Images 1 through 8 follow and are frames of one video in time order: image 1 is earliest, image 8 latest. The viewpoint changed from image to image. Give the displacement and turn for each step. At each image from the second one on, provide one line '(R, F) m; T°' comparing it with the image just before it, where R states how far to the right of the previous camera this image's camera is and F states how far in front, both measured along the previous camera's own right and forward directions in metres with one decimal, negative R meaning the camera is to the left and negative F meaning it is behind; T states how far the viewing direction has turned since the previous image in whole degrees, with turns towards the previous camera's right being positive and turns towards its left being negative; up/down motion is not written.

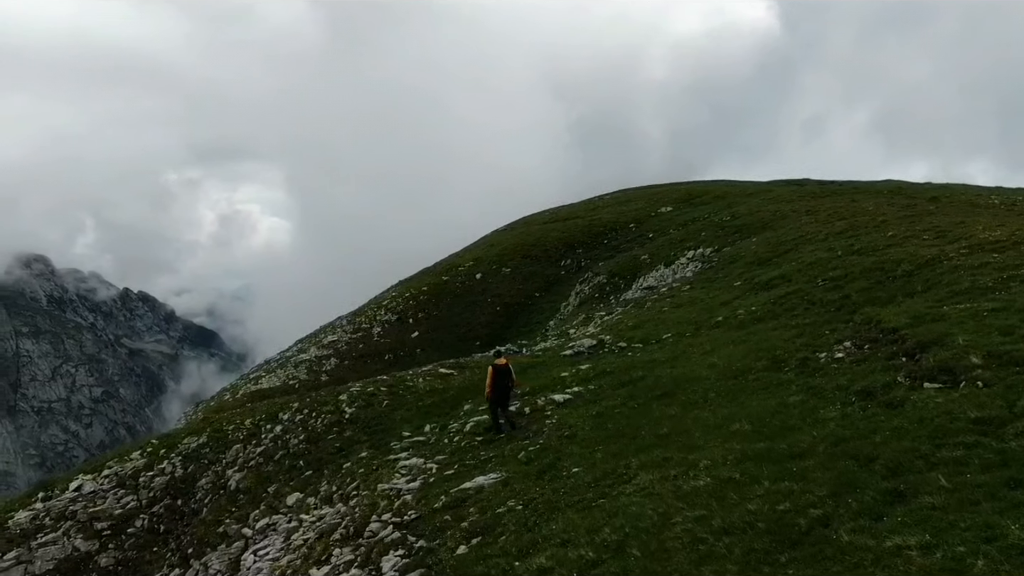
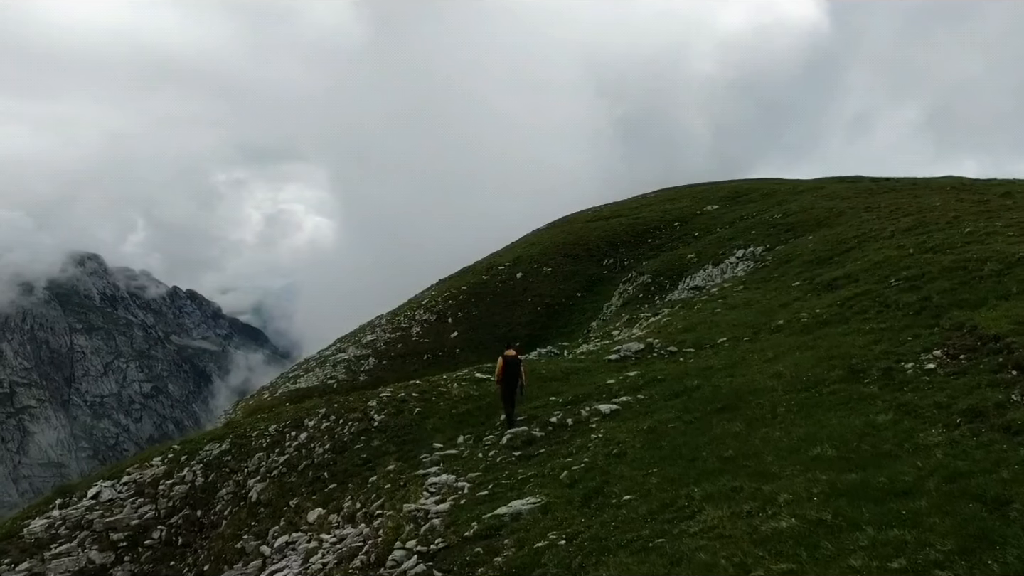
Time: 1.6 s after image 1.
(0.0, +2.4) m; -3°
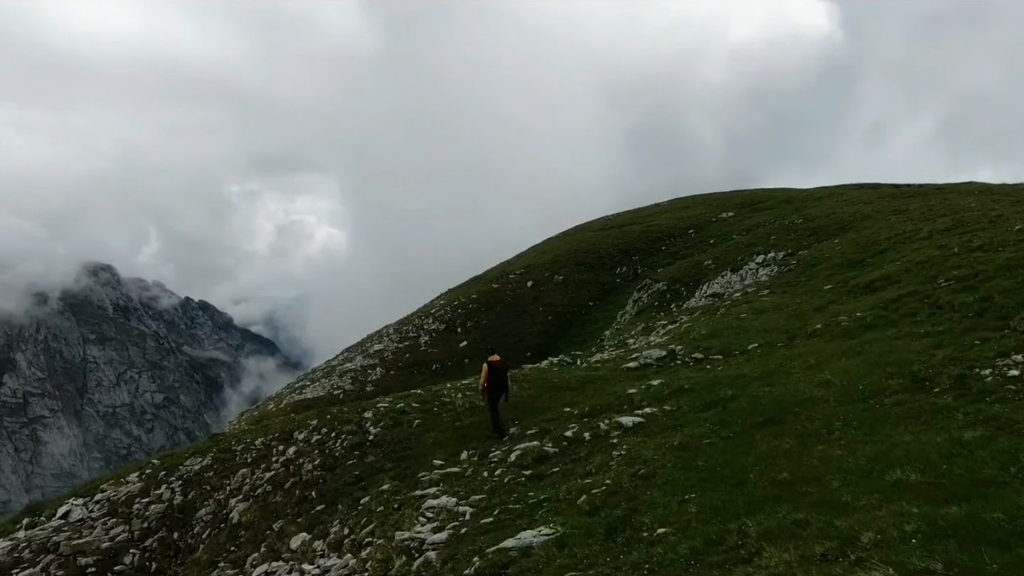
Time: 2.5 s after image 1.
(0.0, +2.8) m; -1°
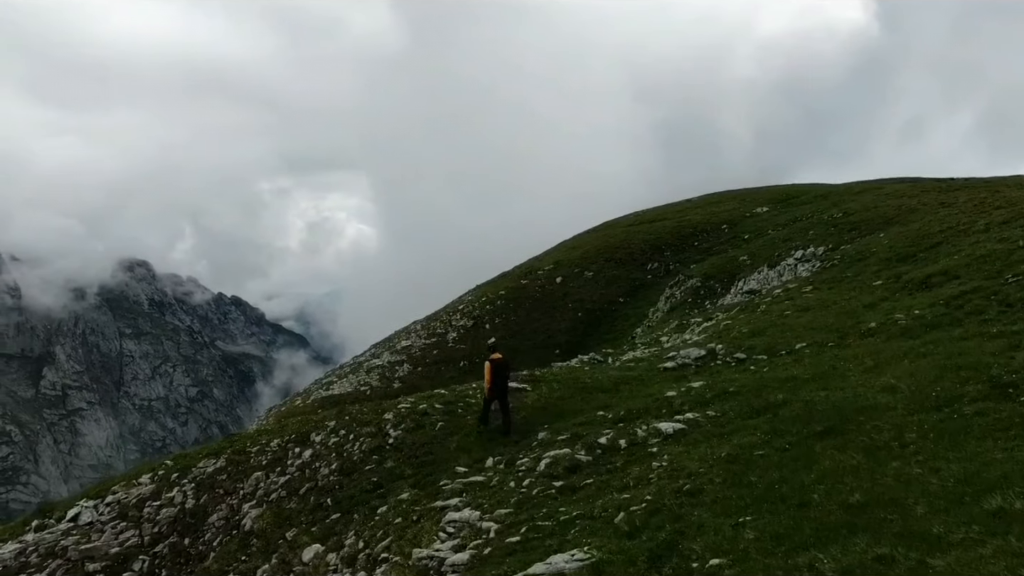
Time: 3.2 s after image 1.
(0.0, +1.7) m; -2°
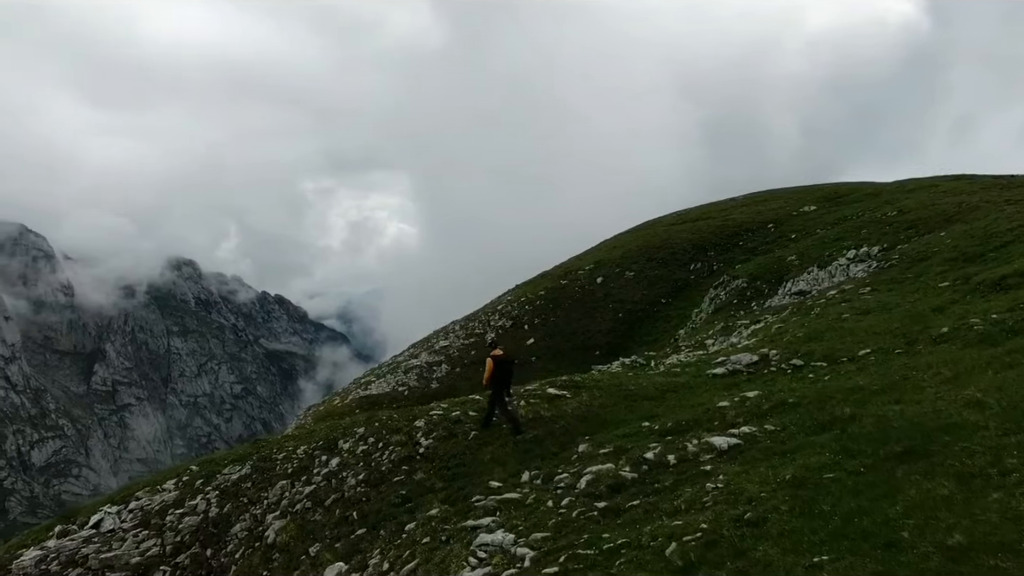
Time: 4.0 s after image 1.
(0.0, +1.6) m; -3°
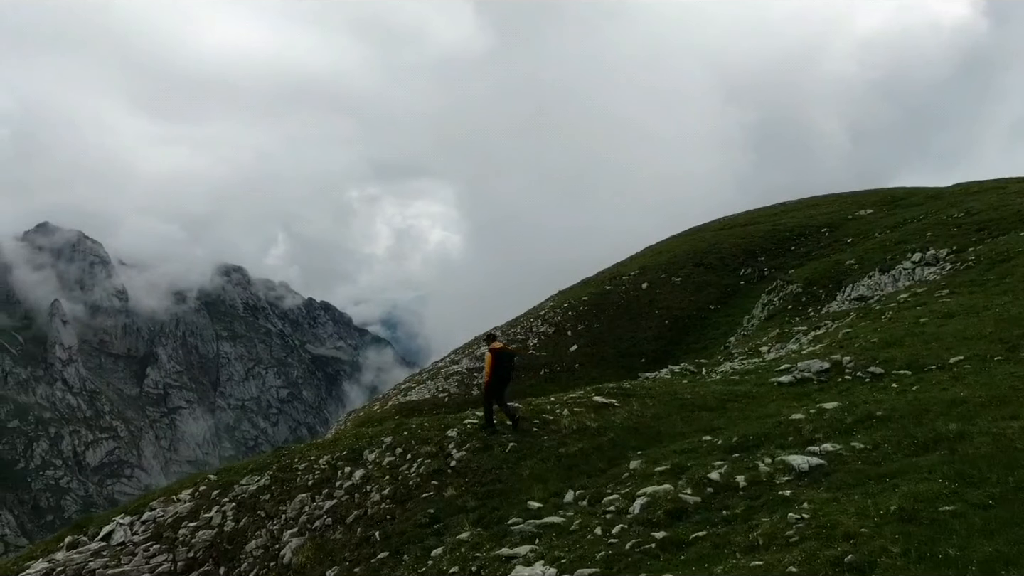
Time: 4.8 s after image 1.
(0.0, +2.4) m; -3°
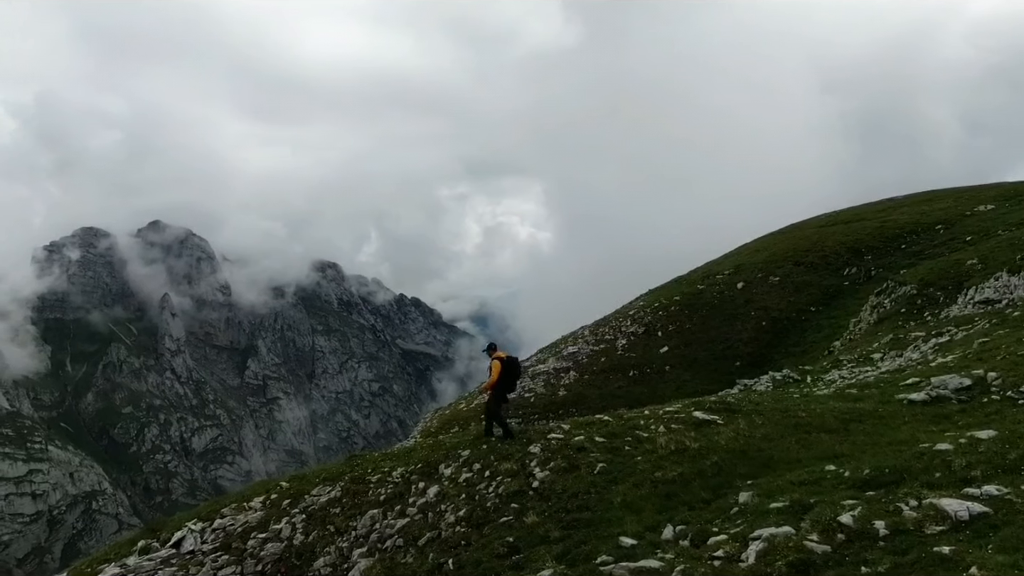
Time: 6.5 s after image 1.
(-0.1, +2.1) m; -6°
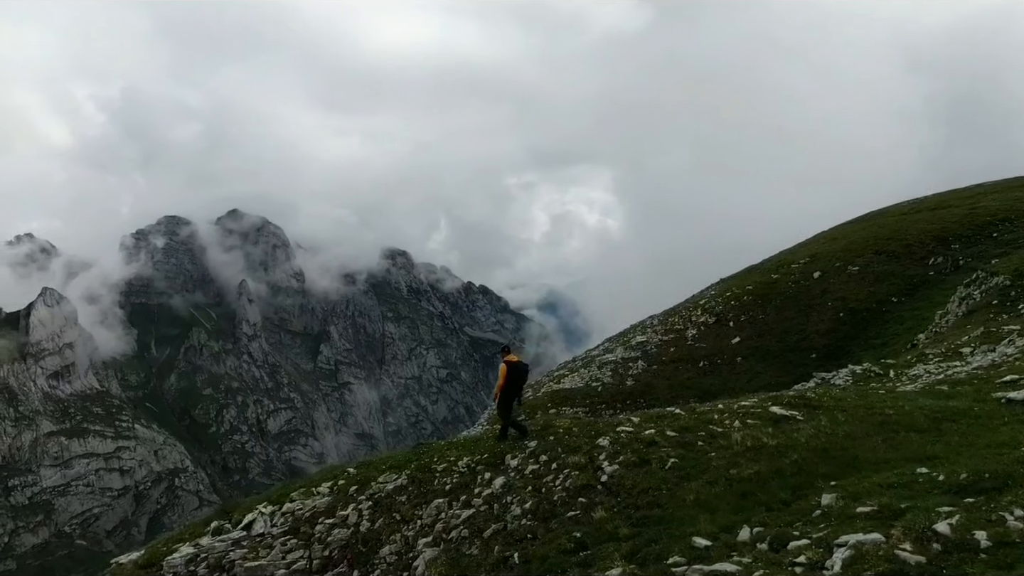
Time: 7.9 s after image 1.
(0.0, +0.5) m; -5°
